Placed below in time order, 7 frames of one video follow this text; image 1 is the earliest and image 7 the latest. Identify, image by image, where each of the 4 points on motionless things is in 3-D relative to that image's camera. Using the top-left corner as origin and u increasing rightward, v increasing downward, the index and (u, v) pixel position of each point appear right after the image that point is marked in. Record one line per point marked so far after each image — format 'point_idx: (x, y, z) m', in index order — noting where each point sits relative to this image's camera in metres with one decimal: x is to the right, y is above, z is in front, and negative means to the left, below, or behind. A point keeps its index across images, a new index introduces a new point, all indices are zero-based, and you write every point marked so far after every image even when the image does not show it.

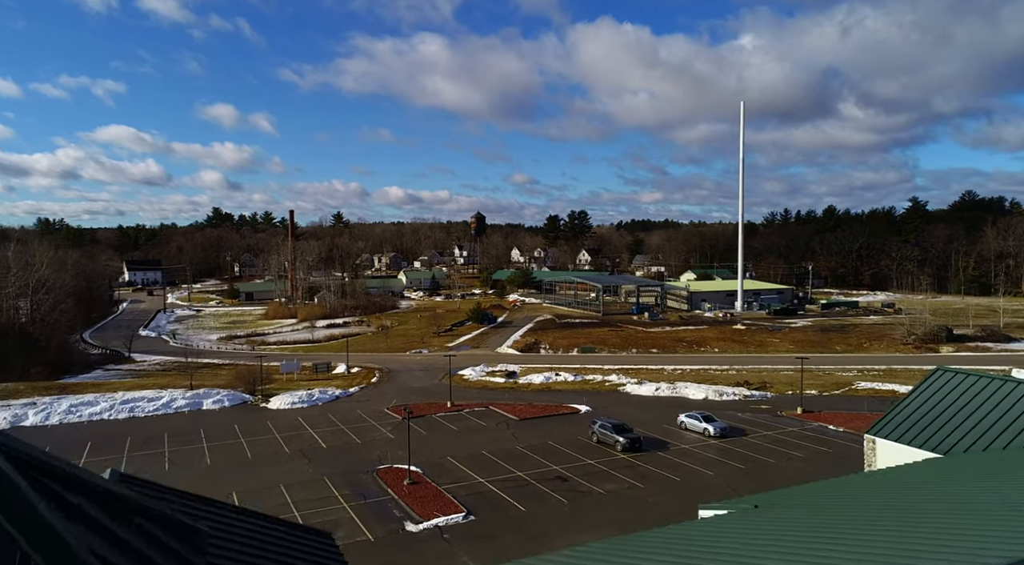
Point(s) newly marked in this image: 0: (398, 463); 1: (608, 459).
0: (-3.2, -5.1, +19.7) m
1: (+2.7, -5.0, +19.5) m
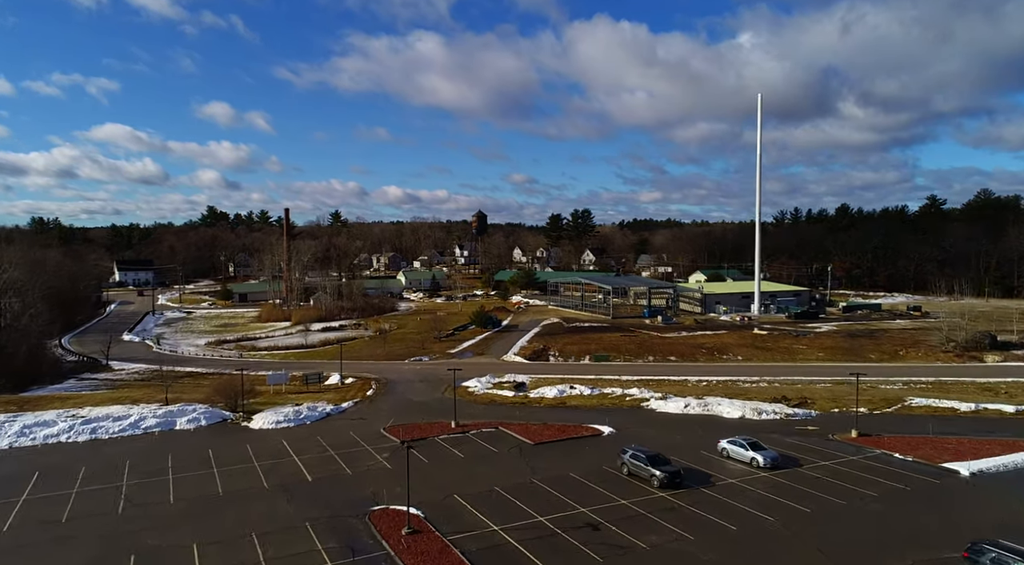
0: (-2.8, -5.2, +16.6) m
1: (+3.1, -5.1, +16.5) m
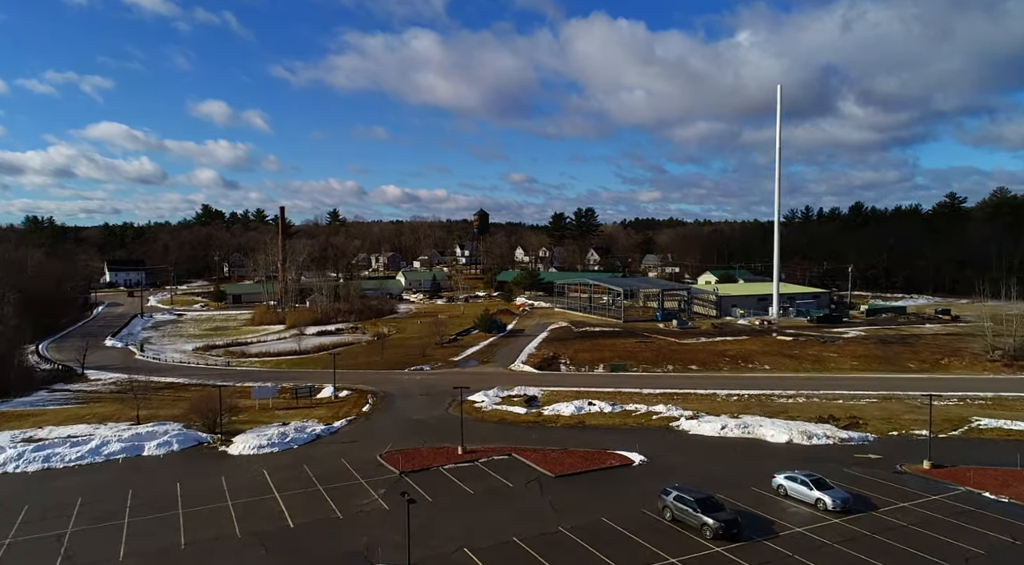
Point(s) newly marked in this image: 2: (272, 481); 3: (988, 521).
0: (-2.3, -5.4, +13.6) m
1: (+3.6, -5.3, +13.5) m
2: (-6.4, -5.3, +18.6) m
3: (+10.1, -5.1, +14.9) m
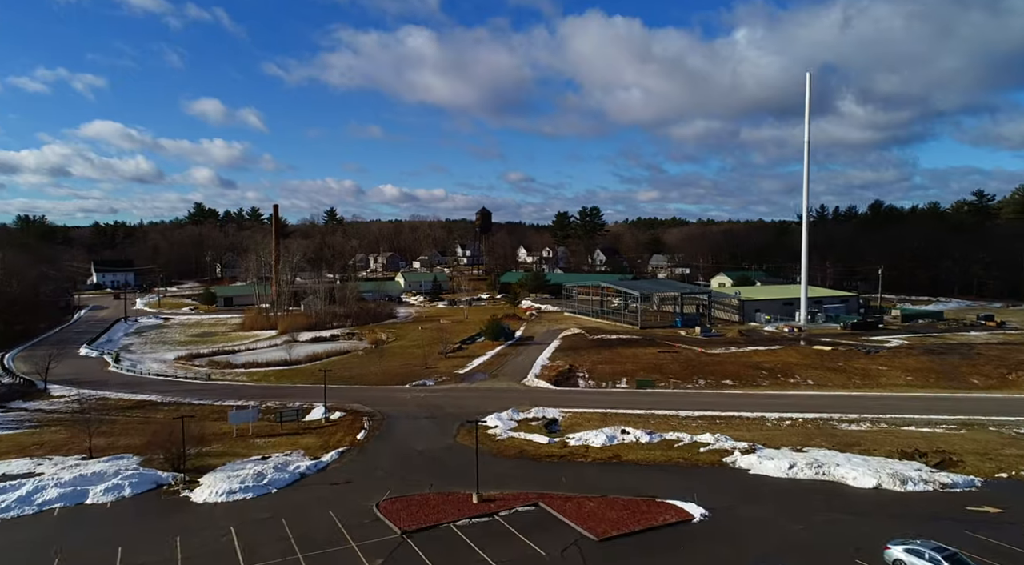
0: (-1.6, -5.7, +9.7) m
1: (+4.3, -5.5, +9.6) m
2: (-5.8, -5.5, +14.7) m
3: (+10.8, -5.3, +11.0) m
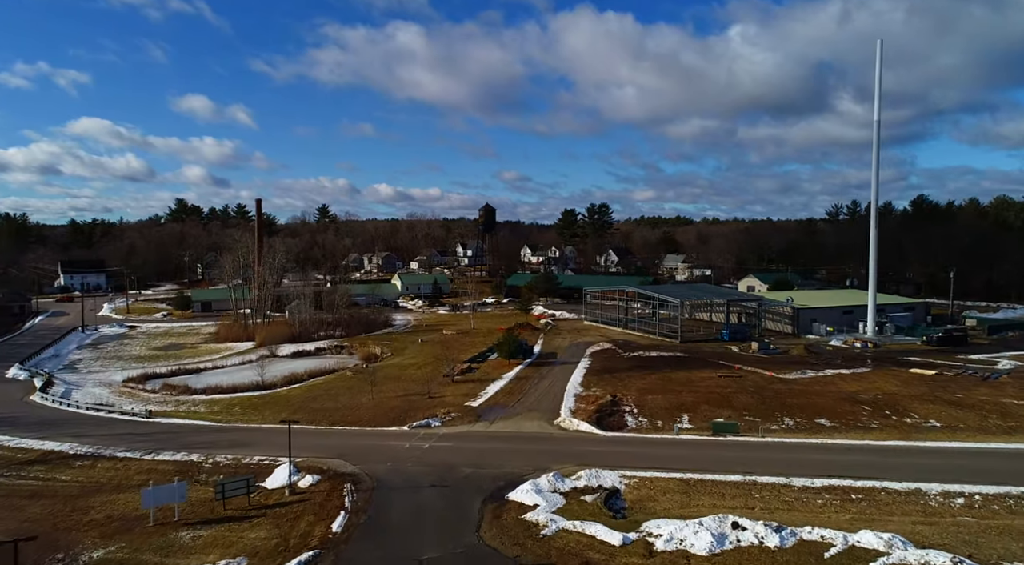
0: (-0.4, -6.0, +1.9) m
1: (+5.5, -5.9, +1.8) m
2: (-4.5, -5.9, +6.9) m
3: (+12.0, -5.7, +3.3) m
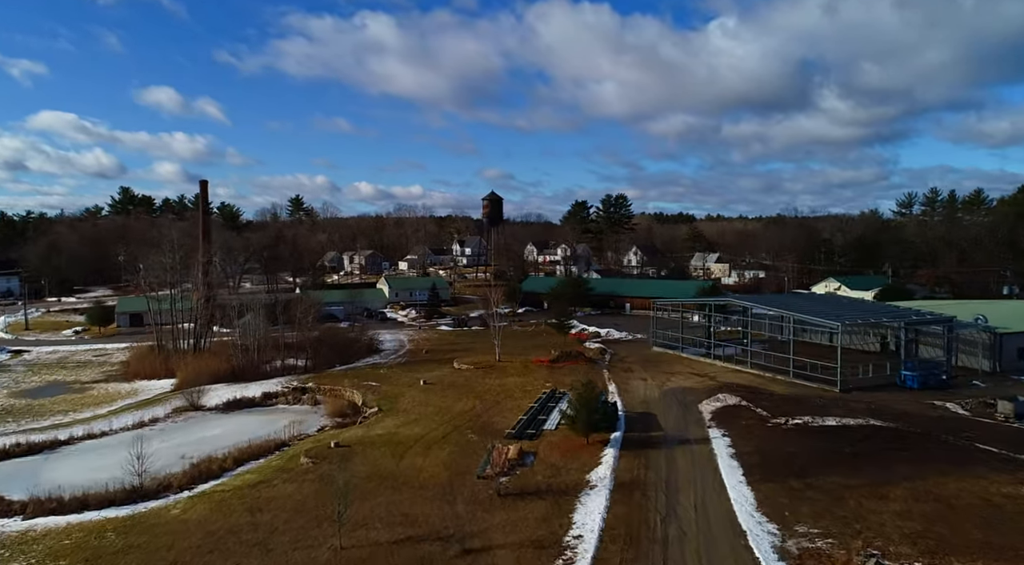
0: (+2.9, -6.6, -14.3) m
1: (+8.8, -6.5, -14.3) m
2: (-1.4, -6.5, -9.4) m
3: (+15.2, -6.2, -12.7) m
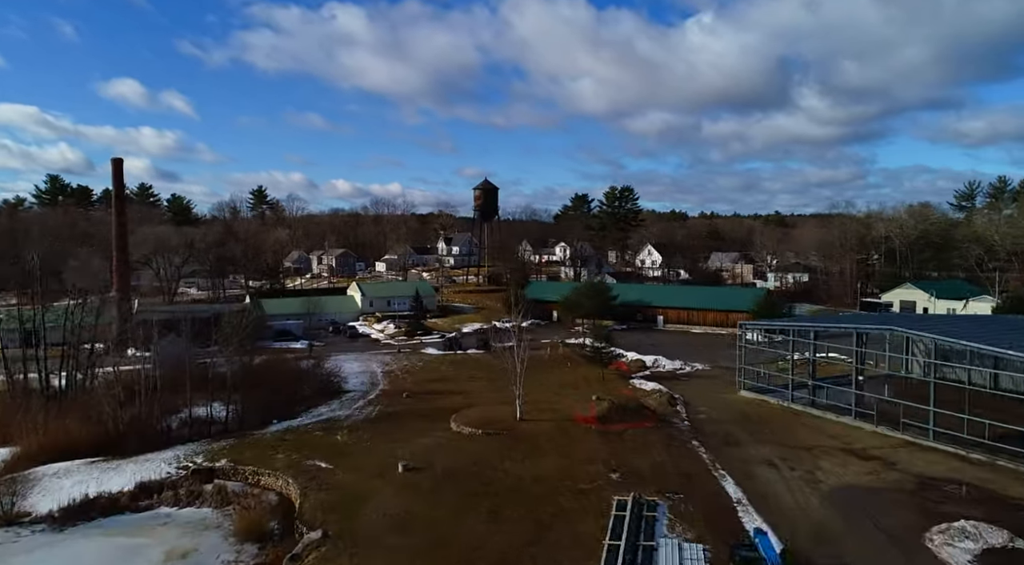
0: (+5.2, -7.2, -26.6) m
1: (+11.1, -7.1, -26.4) m
2: (+0.8, -7.1, -21.9) m
3: (+17.5, -6.8, -24.6) m
